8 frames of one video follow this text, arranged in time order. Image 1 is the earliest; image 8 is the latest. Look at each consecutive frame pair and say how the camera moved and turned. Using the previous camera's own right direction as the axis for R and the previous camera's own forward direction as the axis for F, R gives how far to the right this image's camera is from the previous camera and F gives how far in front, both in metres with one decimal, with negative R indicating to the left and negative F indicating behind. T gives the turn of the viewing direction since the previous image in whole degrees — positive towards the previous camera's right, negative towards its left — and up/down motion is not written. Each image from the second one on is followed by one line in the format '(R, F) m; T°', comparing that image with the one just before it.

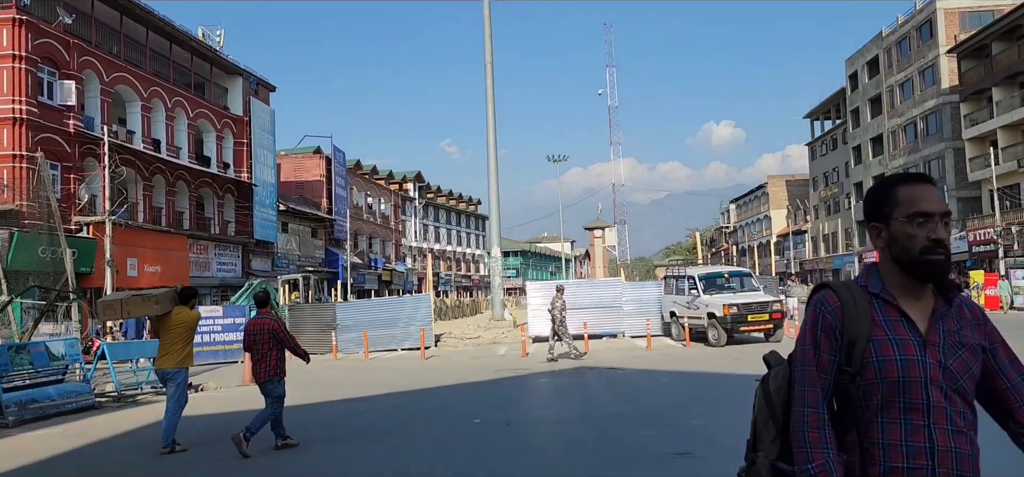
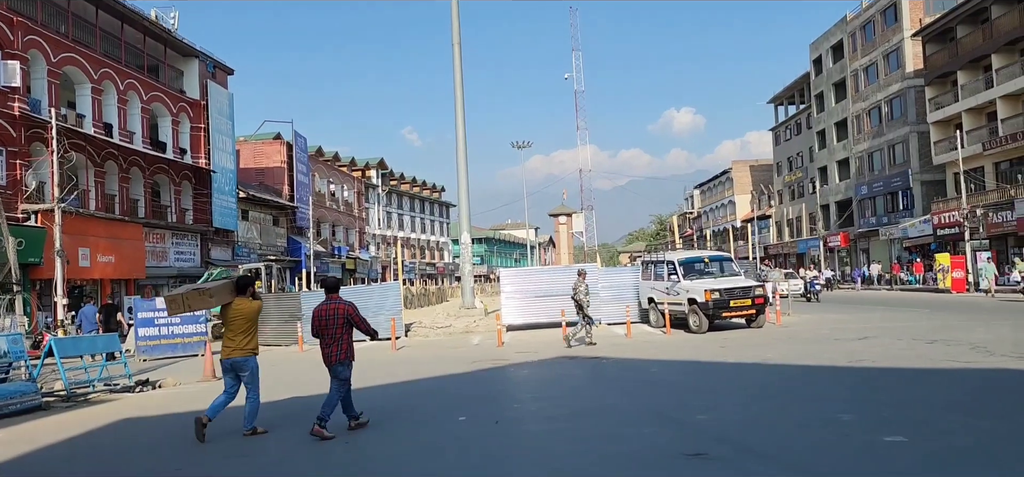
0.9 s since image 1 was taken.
(-0.2, +0.7) m; +3°
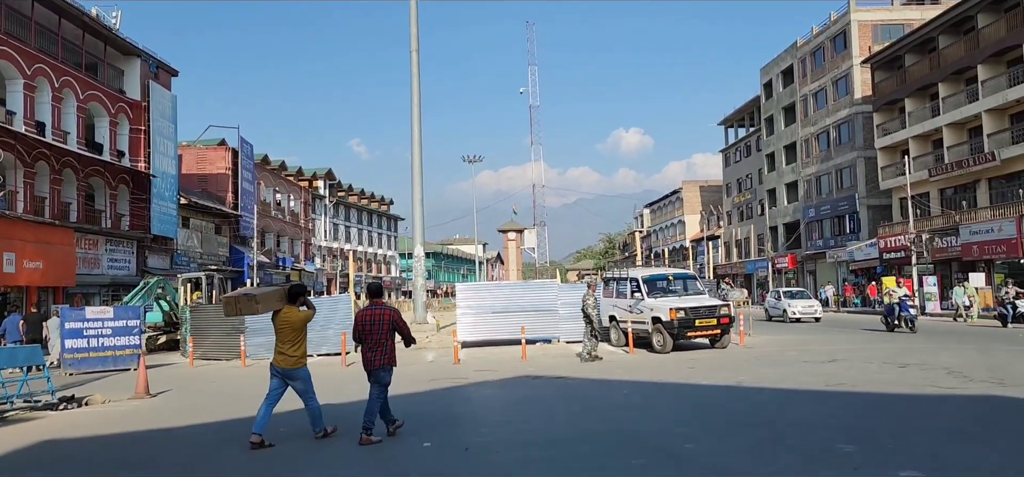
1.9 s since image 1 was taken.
(-0.3, +0.8) m; +4°
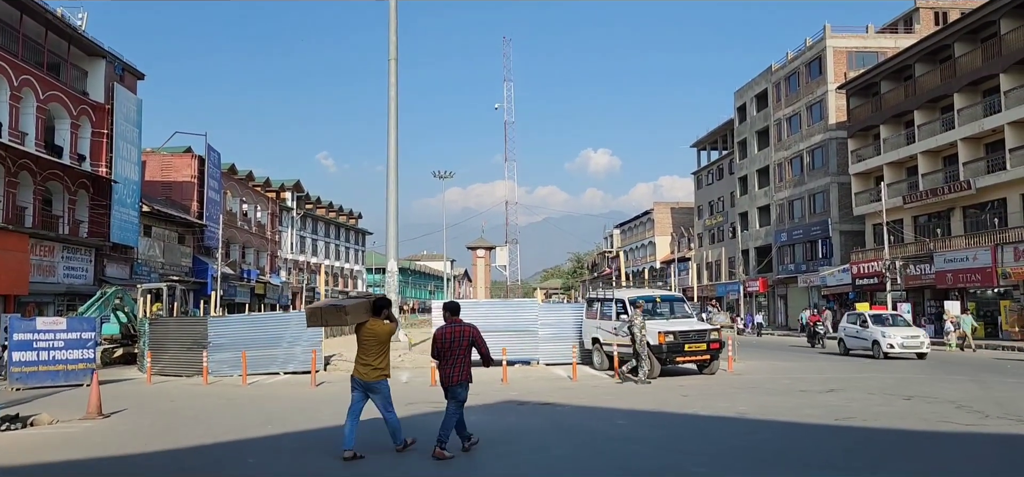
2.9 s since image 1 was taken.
(-0.3, +0.8) m; +2°
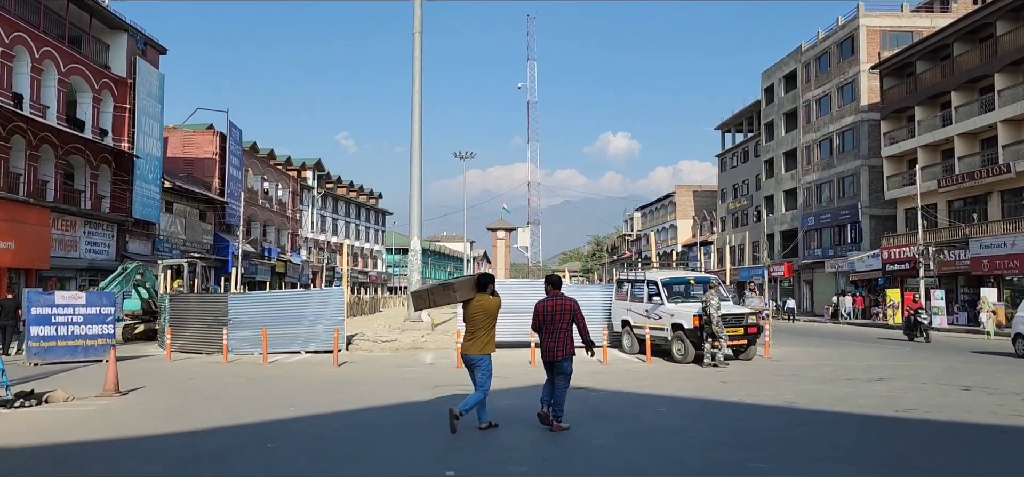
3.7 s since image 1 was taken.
(-0.2, +0.6) m; -1°
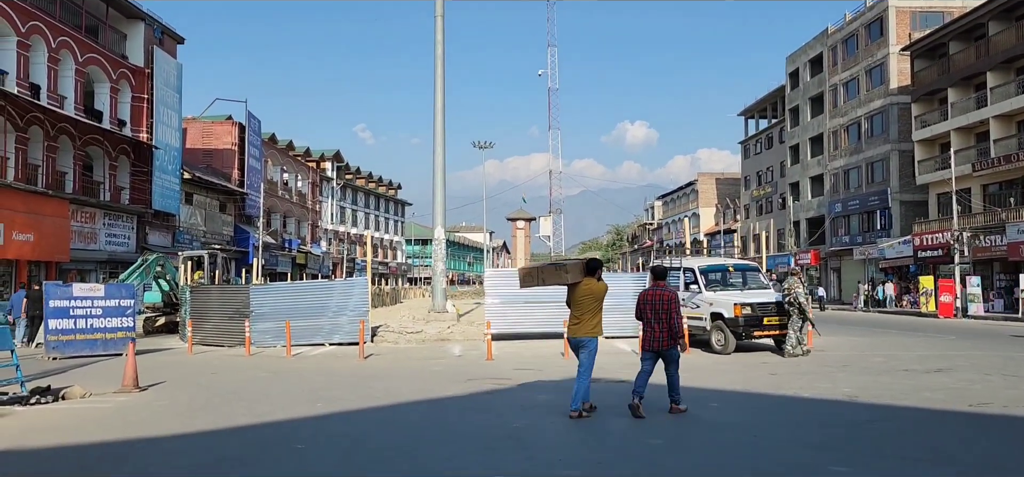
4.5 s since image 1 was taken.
(-0.2, +0.6) m; -1°
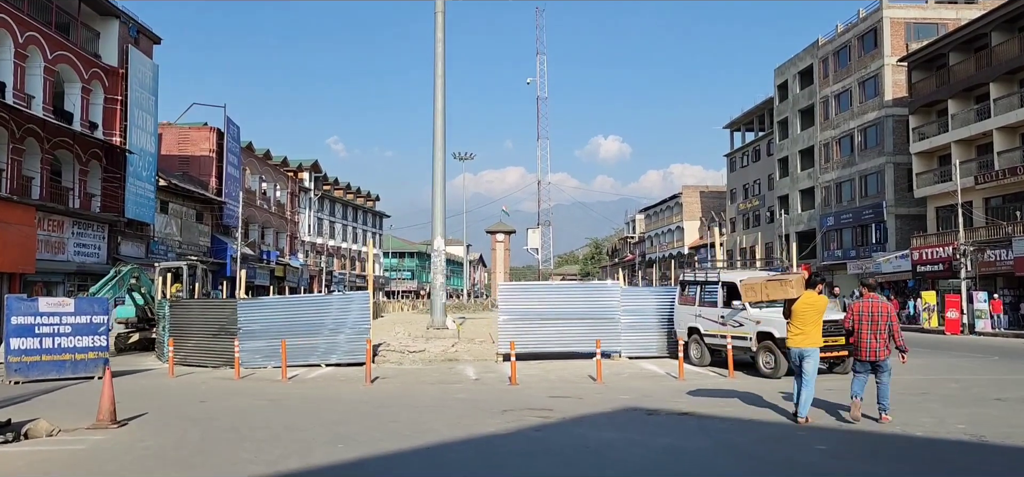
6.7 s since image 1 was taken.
(-0.8, +1.6) m; +2°
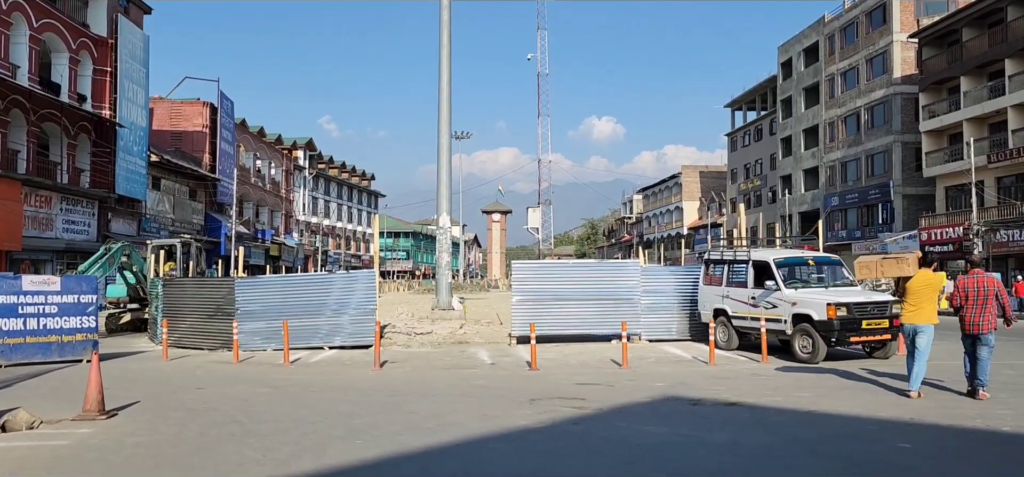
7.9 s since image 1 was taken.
(-0.4, +0.9) m; 0°
